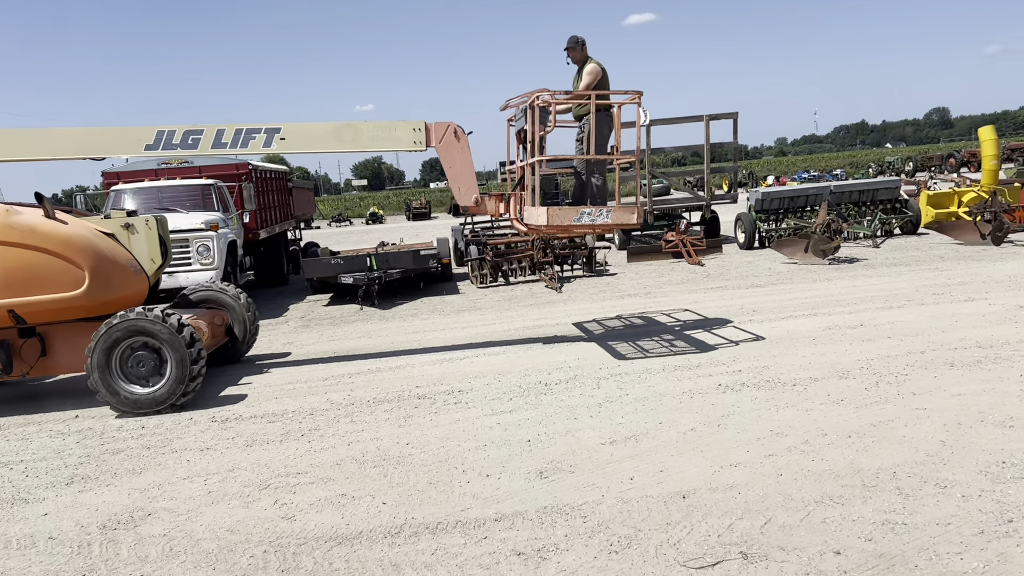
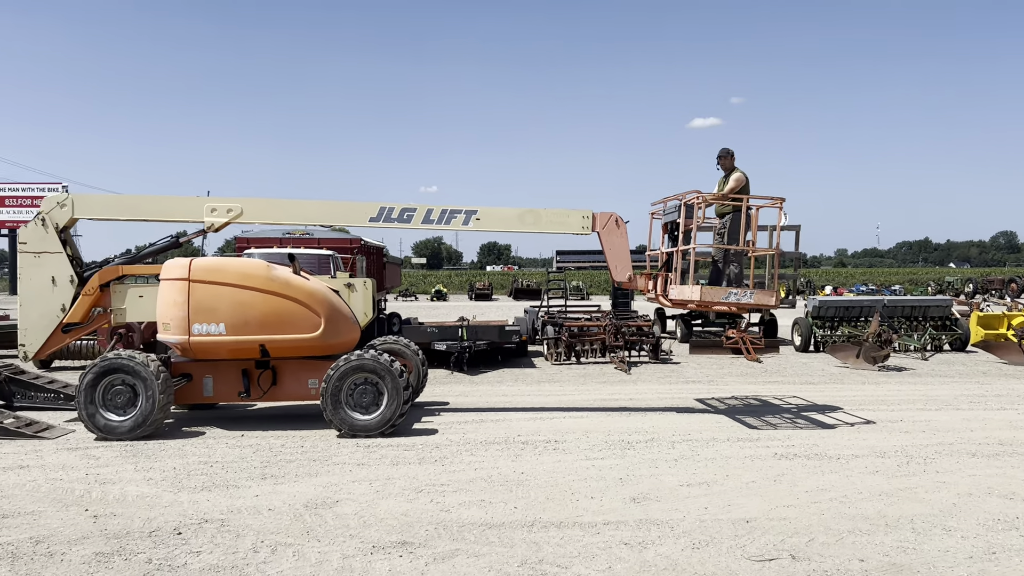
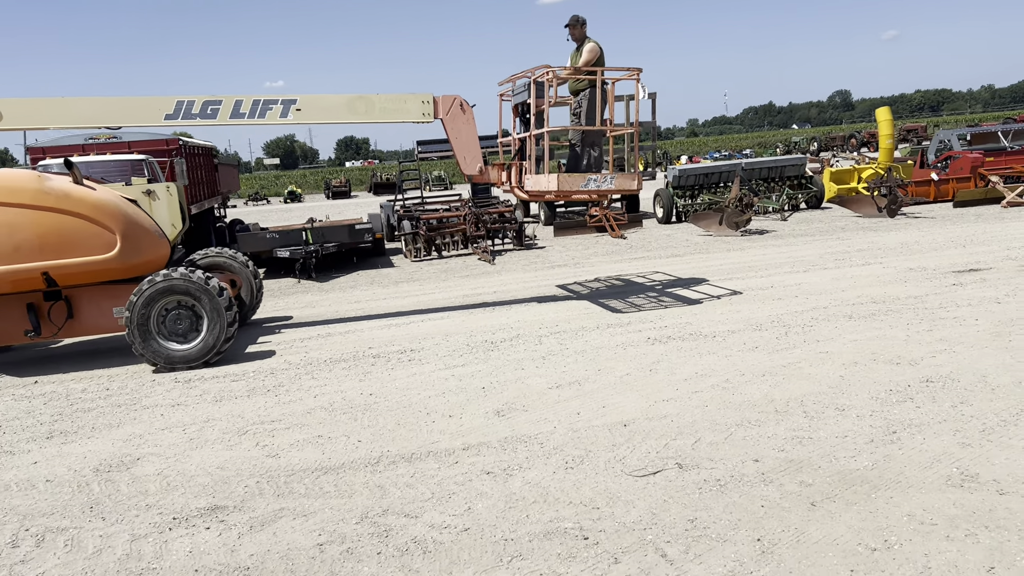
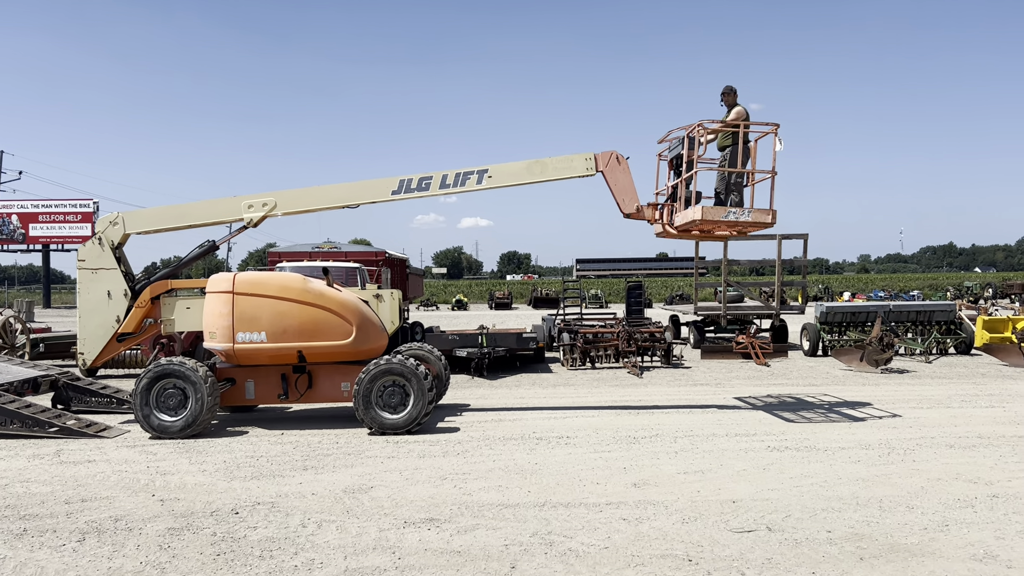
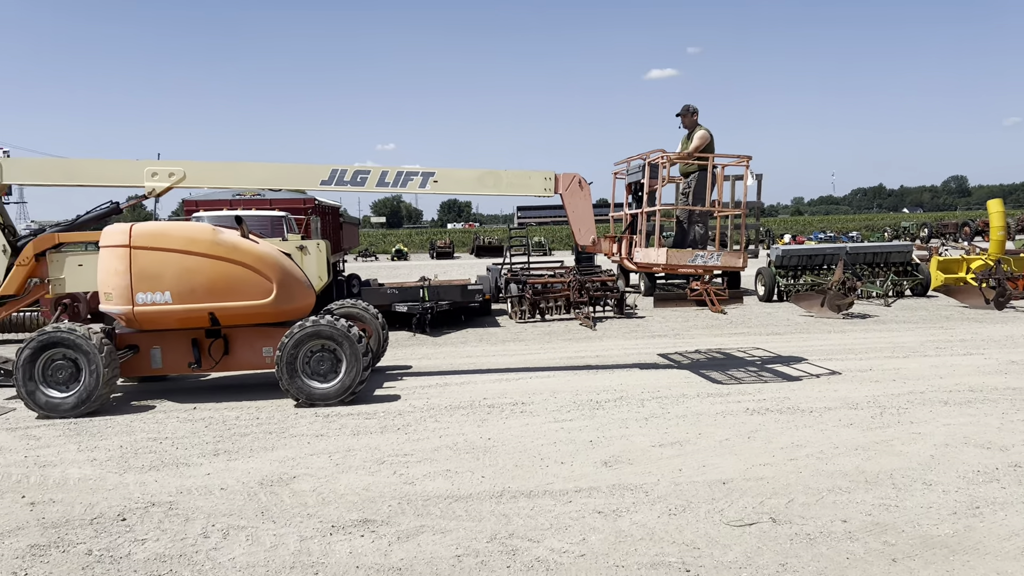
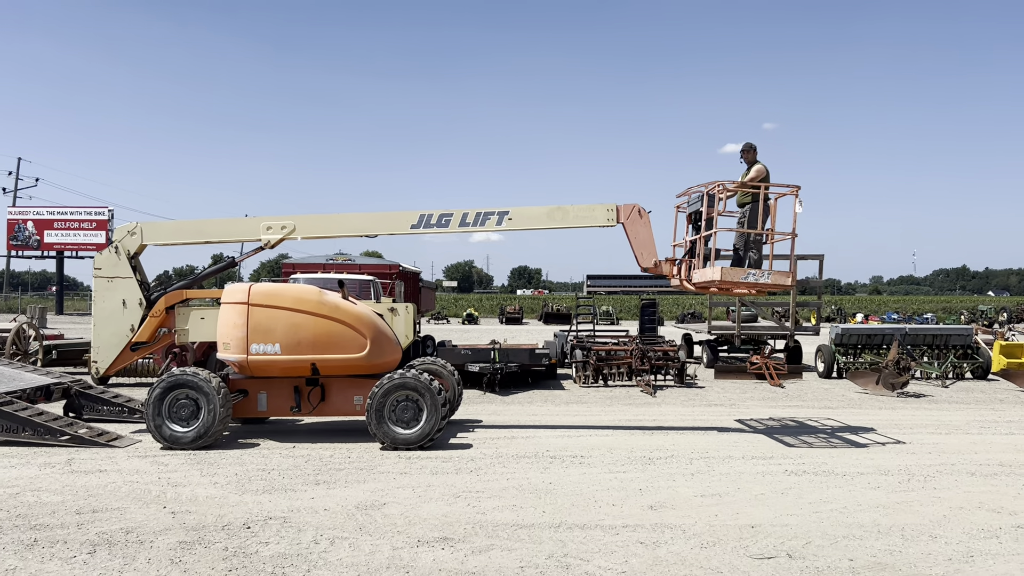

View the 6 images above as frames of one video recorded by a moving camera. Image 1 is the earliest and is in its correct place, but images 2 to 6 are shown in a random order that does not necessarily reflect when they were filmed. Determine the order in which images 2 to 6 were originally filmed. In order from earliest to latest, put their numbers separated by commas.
3, 5, 2, 6, 4
